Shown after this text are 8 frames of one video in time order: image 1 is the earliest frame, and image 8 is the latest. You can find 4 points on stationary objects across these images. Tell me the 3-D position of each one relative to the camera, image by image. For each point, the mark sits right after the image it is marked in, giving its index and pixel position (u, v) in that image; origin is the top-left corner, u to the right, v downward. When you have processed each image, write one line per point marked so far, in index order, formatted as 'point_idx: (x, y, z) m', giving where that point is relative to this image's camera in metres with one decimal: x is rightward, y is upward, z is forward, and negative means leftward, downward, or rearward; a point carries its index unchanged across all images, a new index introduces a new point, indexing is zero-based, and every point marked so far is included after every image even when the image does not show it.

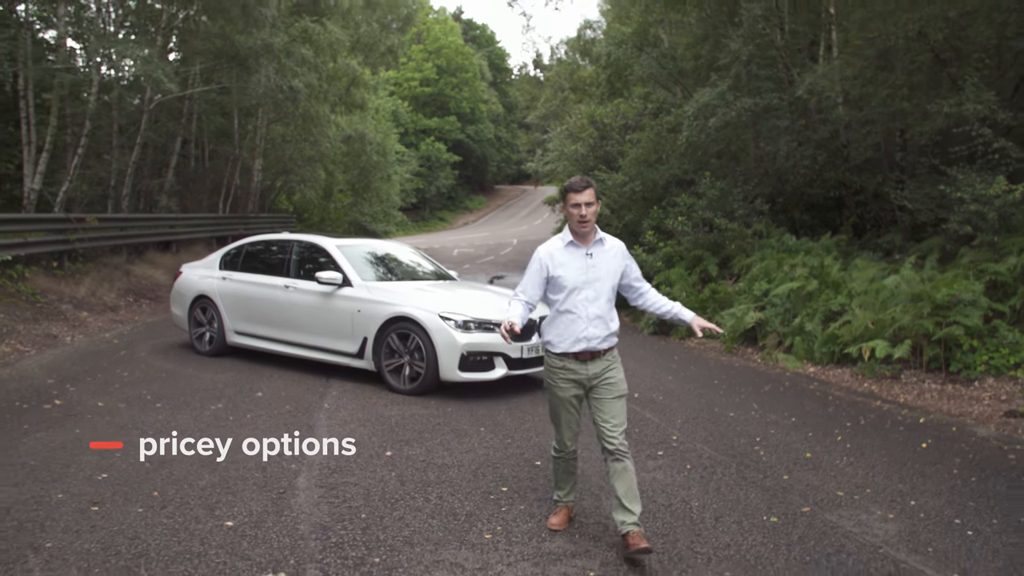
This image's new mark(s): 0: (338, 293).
0: (-1.5, 0.0, +8.6) m
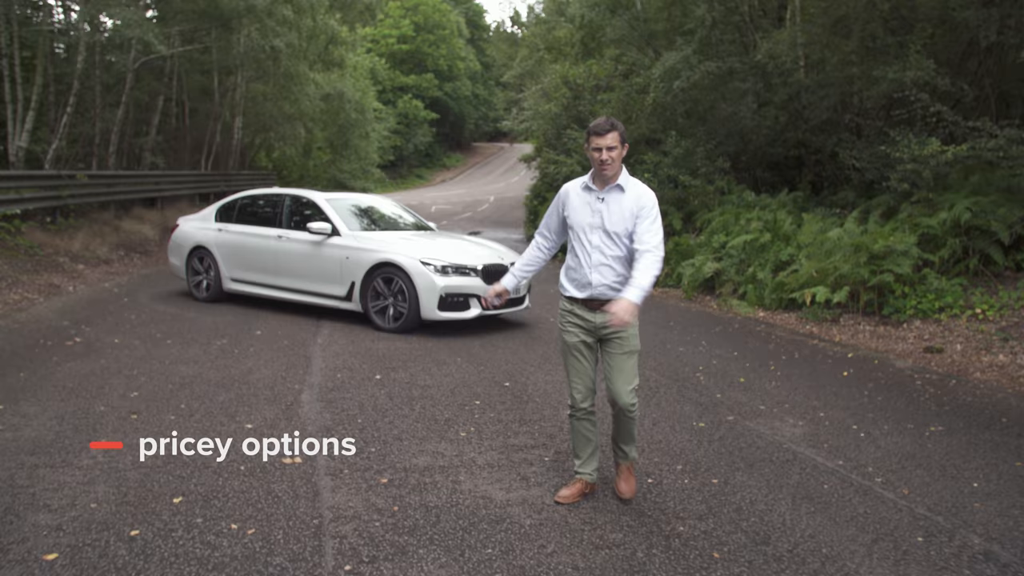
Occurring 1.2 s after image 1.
0: (-1.7, +0.4, +9.4) m
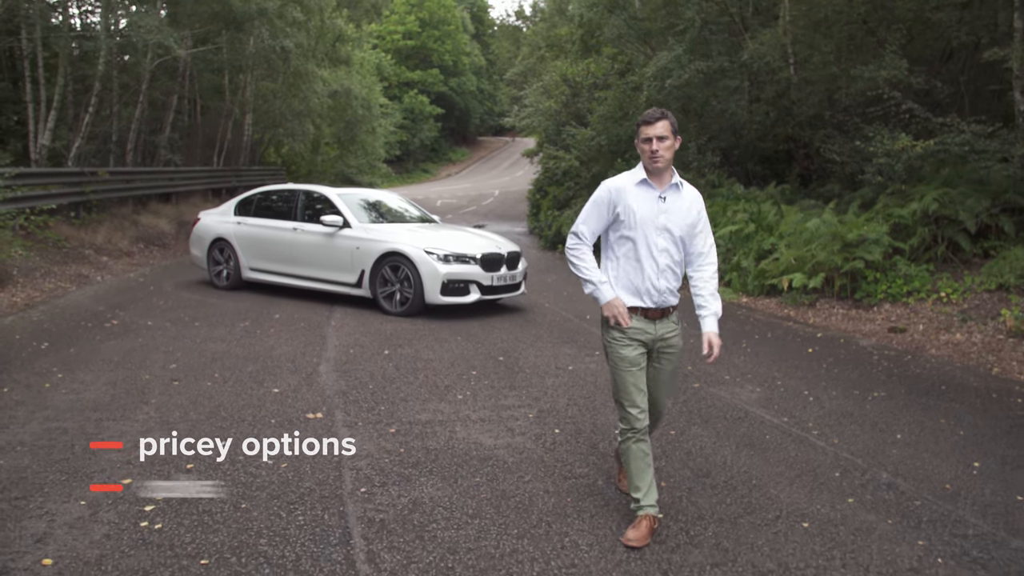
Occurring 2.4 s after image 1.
0: (-1.7, +0.6, +10.2) m
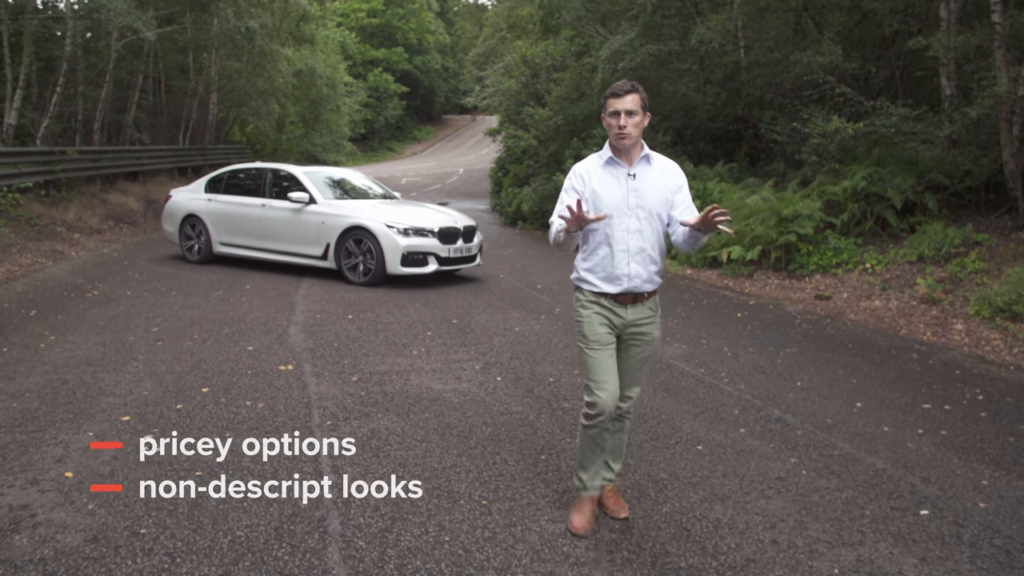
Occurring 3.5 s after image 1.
0: (-2.2, +0.8, +10.9) m
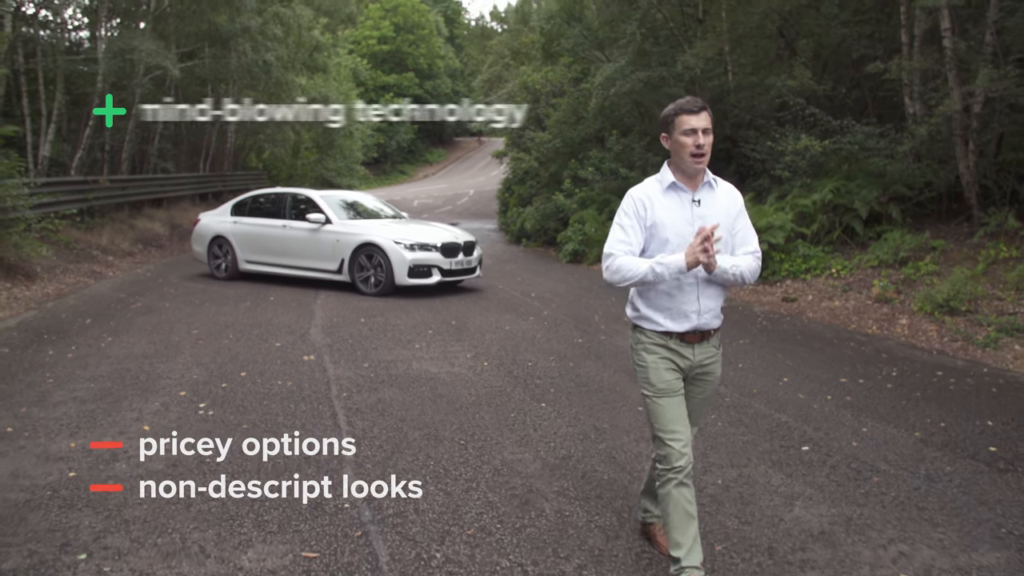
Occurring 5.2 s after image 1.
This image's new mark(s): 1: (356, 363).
0: (-2.3, +0.7, +12.1) m
1: (-1.1, -0.5, +7.0) m
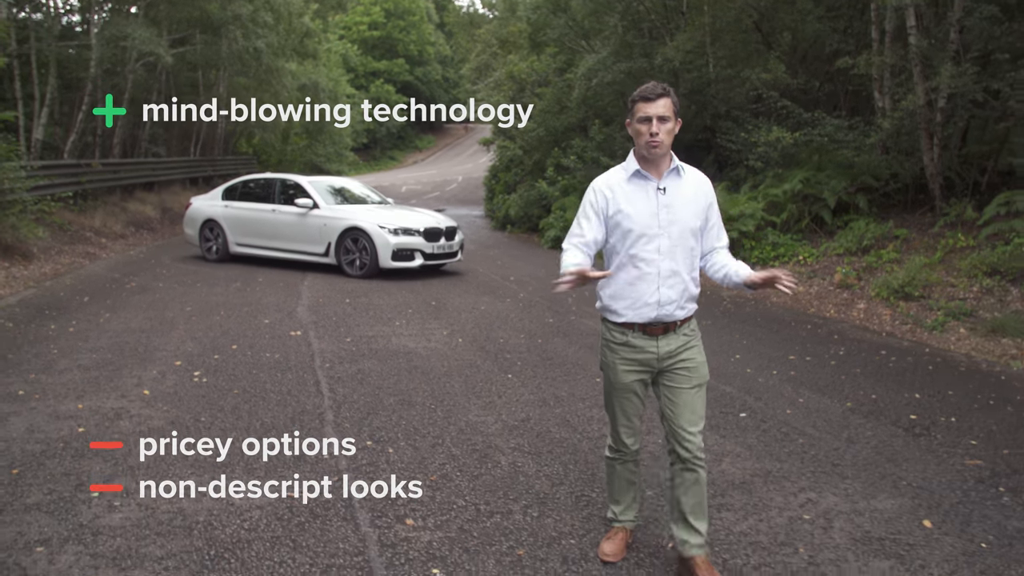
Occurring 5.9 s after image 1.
0: (-2.5, +0.9, +12.6) m
1: (-1.3, -0.4, +7.5) m
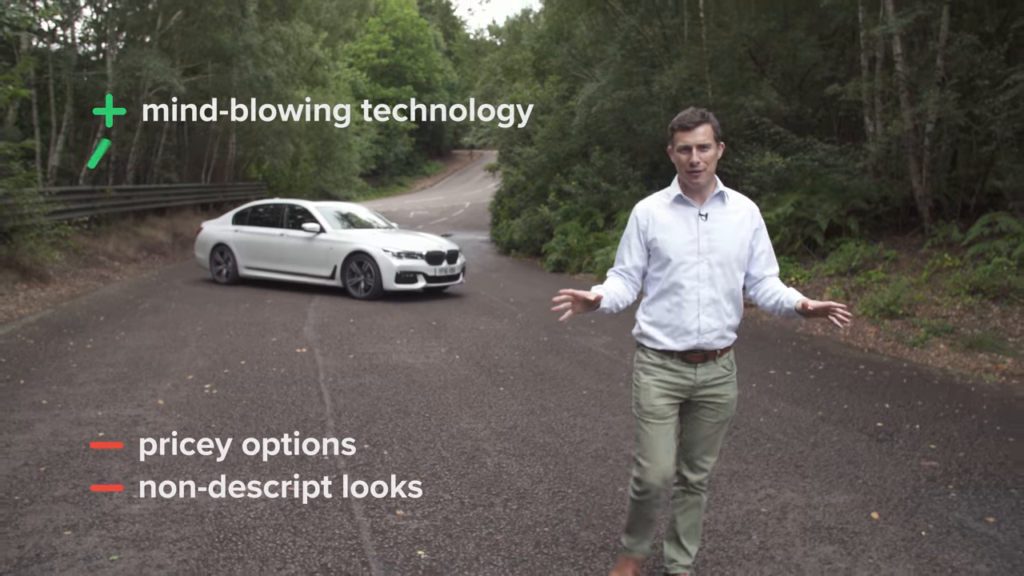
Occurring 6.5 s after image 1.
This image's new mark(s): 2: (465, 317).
0: (-2.5, +0.7, +13.0) m
1: (-1.3, -0.5, +7.9) m
2: (-0.5, -0.3, +10.8) m
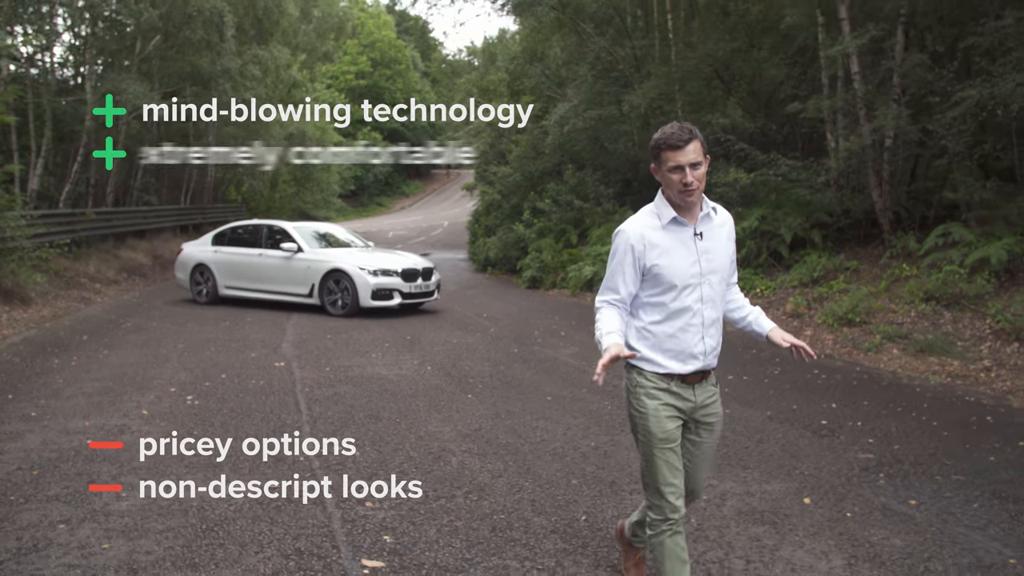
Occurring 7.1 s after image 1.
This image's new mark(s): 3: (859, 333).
0: (-2.9, +0.4, +13.4) m
1: (-1.6, -0.7, +8.3) m
2: (-0.8, -0.5, +11.1) m
3: (+3.8, -0.5, +10.9) m
